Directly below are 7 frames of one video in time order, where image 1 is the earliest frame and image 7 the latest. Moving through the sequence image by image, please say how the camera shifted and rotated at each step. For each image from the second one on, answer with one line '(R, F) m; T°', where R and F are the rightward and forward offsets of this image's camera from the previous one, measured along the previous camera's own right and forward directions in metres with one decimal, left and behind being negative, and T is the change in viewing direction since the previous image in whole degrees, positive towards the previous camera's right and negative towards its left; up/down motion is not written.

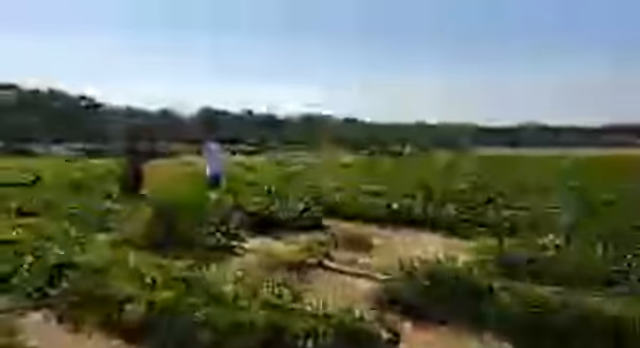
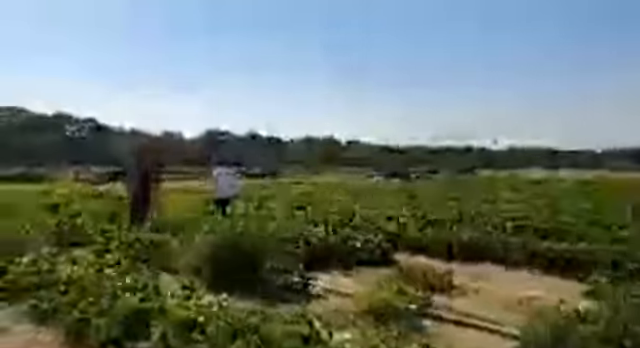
(-0.1, +0.6) m; 0°
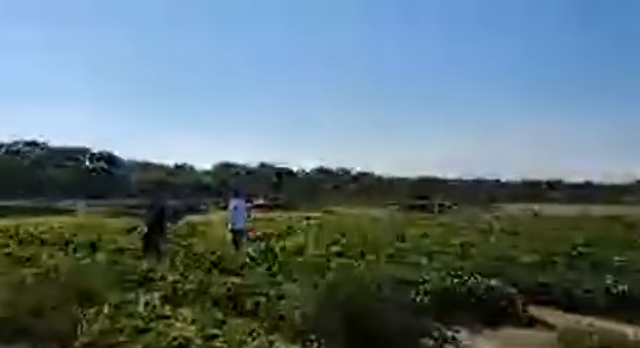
(-0.4, +0.4) m; -1°
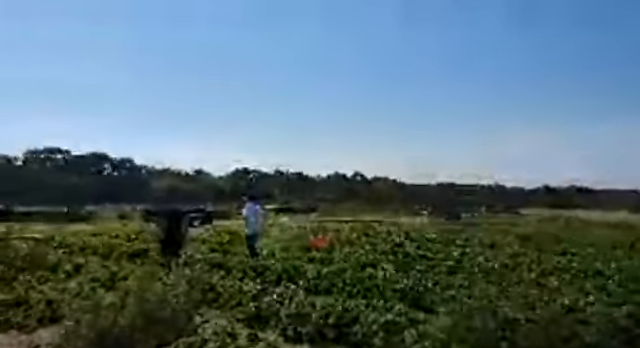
(-0.8, +0.4) m; -2°
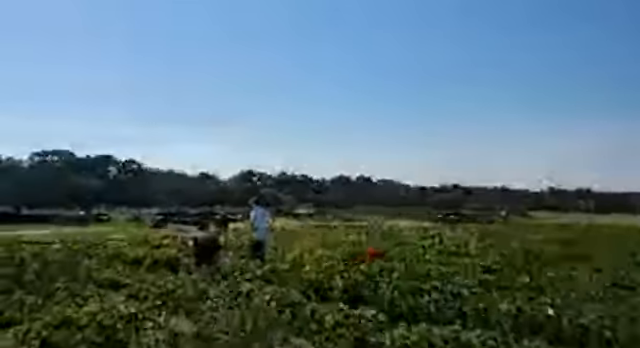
(-0.8, -0.1) m; 0°
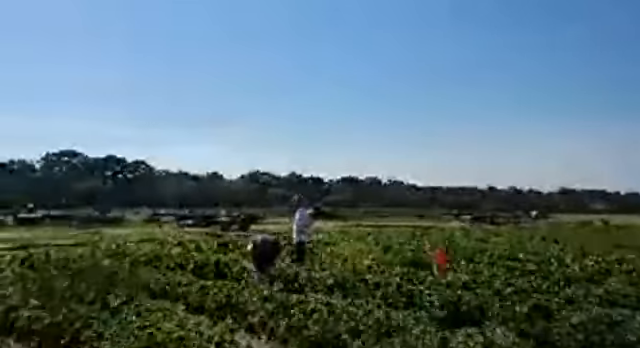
(-2.7, +2.2) m; 0°
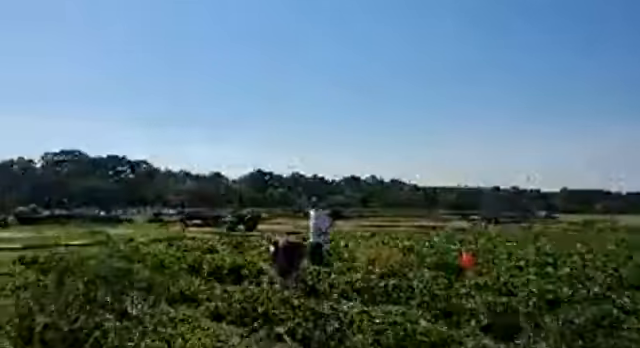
(-0.9, +1.1) m; 0°
